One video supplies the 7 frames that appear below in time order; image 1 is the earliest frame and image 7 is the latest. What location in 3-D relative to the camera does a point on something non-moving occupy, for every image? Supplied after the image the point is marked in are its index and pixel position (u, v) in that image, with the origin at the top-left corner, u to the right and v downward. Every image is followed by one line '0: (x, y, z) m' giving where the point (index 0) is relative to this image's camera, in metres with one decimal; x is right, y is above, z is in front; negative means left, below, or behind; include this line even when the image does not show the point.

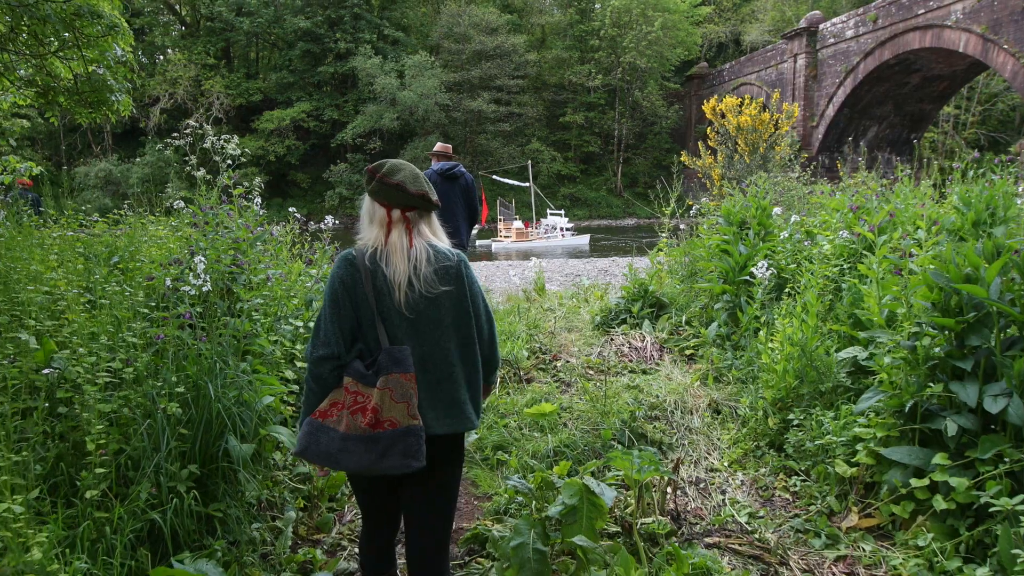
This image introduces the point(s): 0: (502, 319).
0: (-0.1, -0.2, +5.8) m
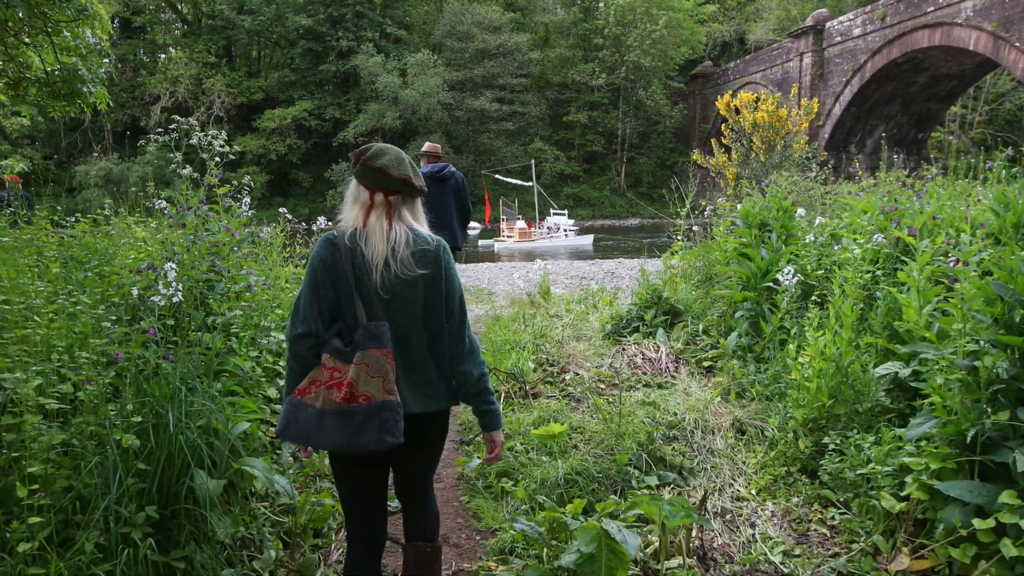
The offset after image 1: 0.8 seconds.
0: (0.0, -0.3, +5.5) m
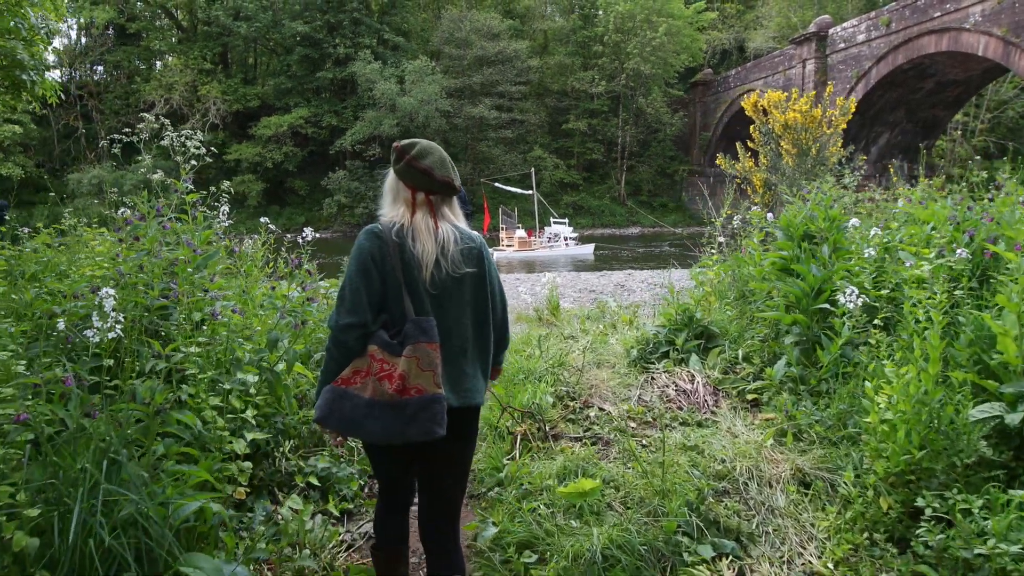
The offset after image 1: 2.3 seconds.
0: (0.0, -0.4, +4.9) m
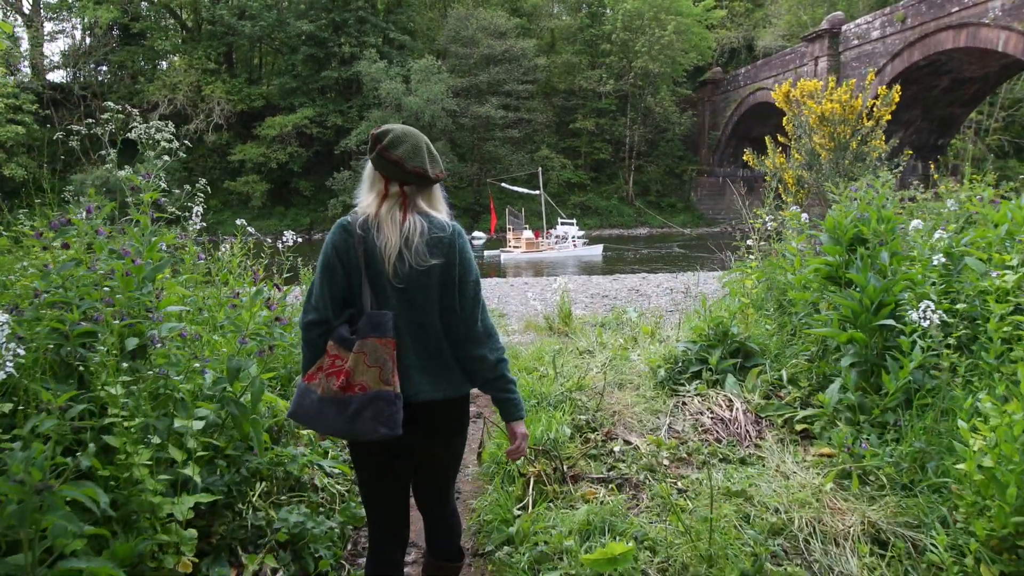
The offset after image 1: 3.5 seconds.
0: (+0.1, -0.4, +4.4) m
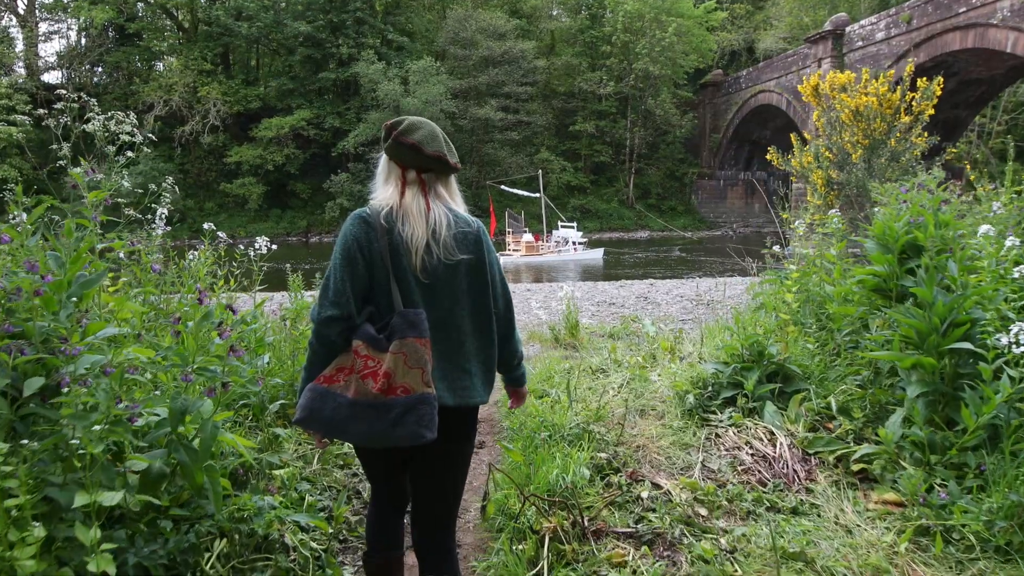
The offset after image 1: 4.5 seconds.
0: (+0.1, -0.5, +3.9) m
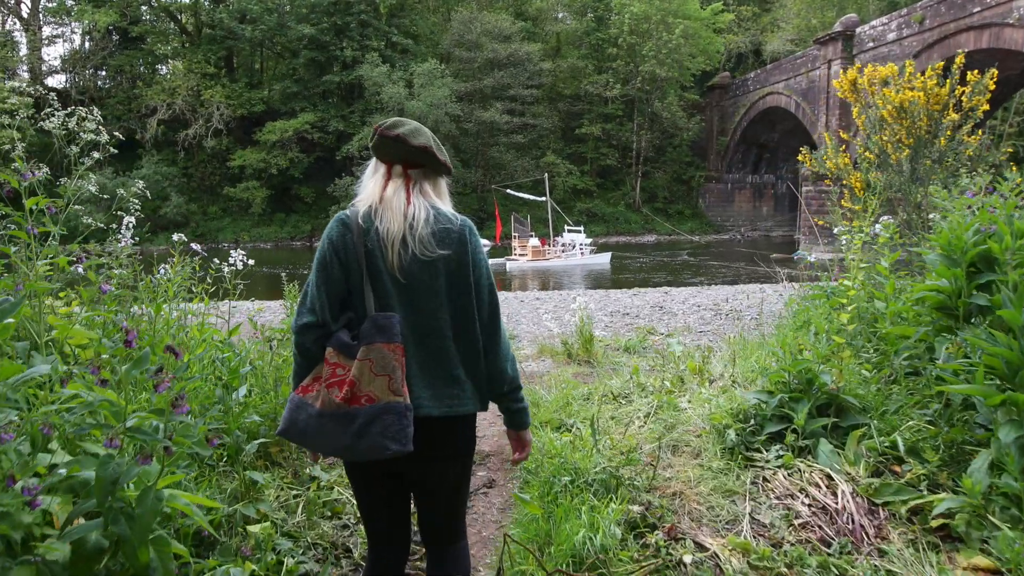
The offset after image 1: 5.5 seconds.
0: (+0.2, -0.6, +3.5) m
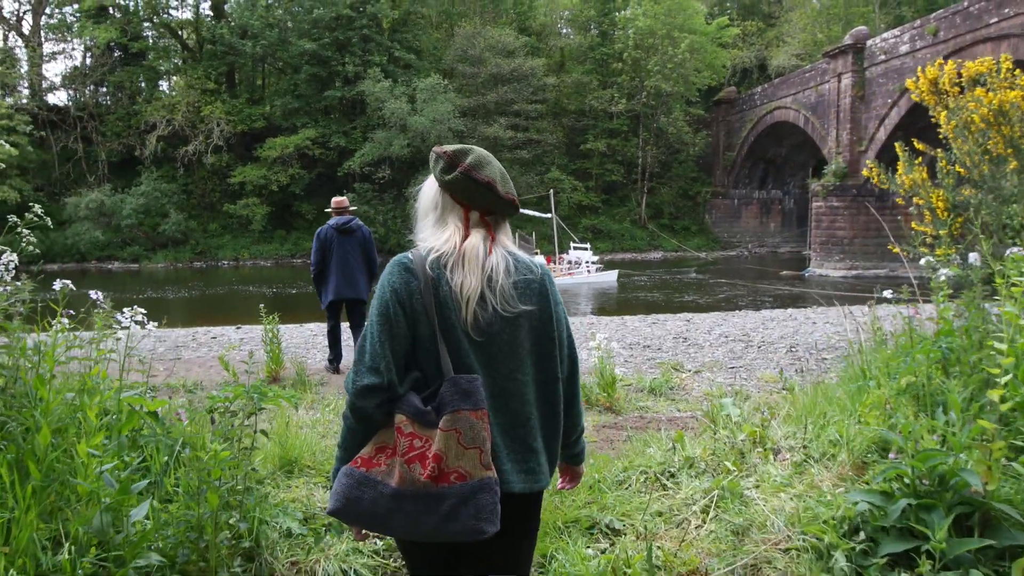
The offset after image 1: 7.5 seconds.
0: (+0.2, -0.8, +2.7) m
